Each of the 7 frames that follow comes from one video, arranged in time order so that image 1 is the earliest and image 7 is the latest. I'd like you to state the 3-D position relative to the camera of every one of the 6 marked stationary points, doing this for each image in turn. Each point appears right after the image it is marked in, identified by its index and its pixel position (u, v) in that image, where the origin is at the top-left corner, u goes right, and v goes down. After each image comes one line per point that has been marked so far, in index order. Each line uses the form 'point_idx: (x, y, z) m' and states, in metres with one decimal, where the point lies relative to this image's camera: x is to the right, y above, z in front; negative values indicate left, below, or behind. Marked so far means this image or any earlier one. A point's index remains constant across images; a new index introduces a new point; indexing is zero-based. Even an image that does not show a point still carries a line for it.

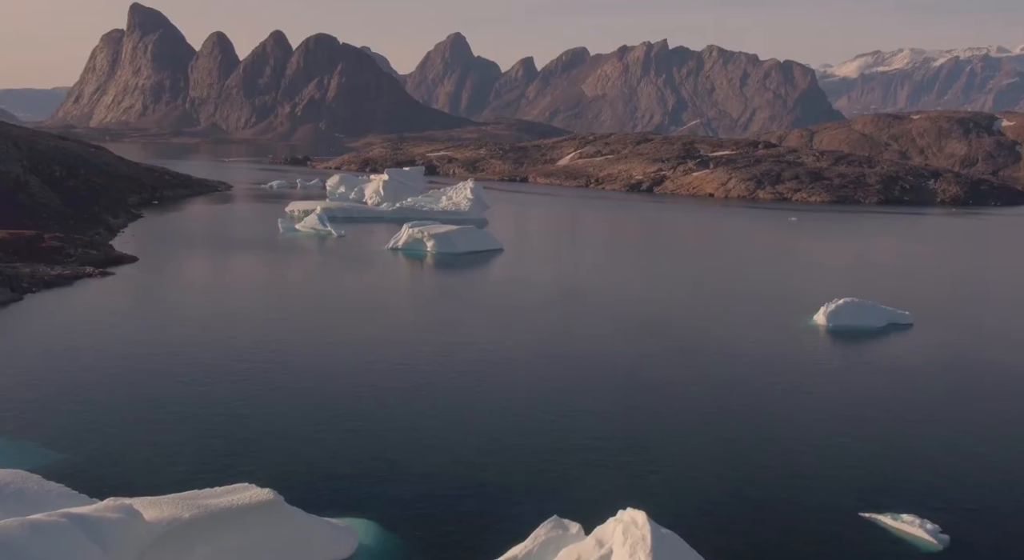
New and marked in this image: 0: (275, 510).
0: (-3.2, -3.0, +12.0) m
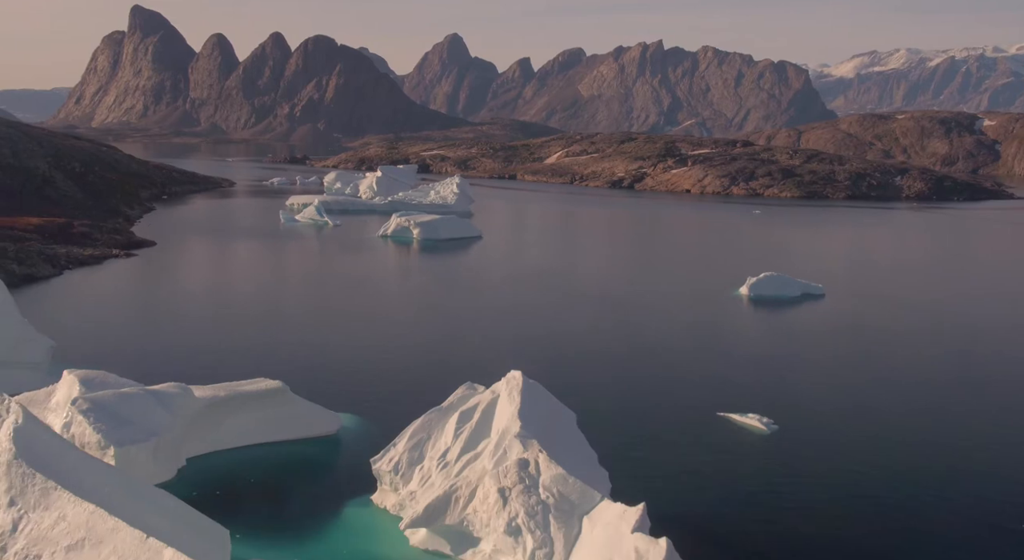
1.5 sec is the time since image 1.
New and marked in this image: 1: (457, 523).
0: (-4.3, -2.2, +17.0) m
1: (-0.8, -3.4, +12.6) m
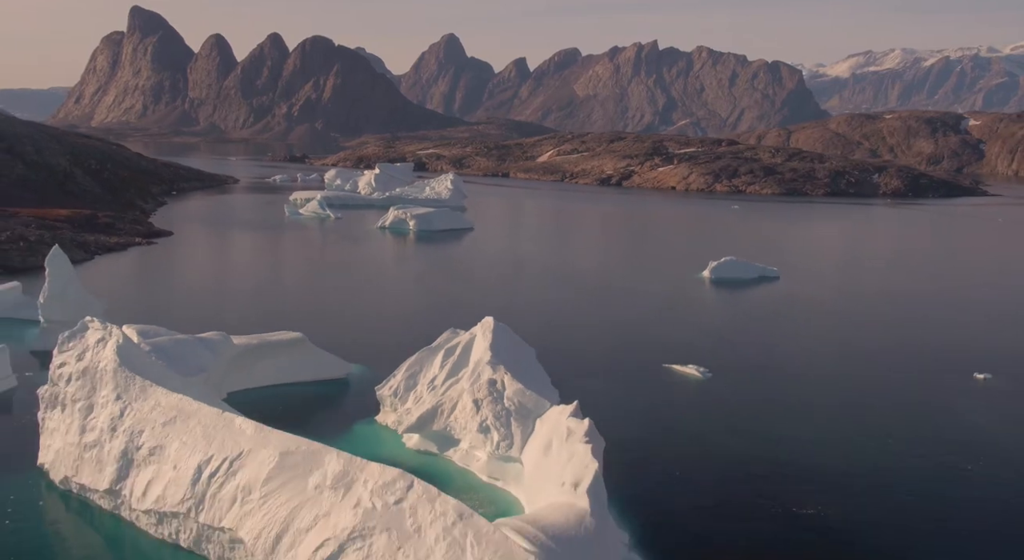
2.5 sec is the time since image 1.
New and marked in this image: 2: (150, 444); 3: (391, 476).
0: (-4.8, -1.5, +20.8) m
1: (-1.3, -2.7, +16.4) m
2: (-5.3, -2.4, +13.2) m
3: (-1.4, -2.3, +10.6) m
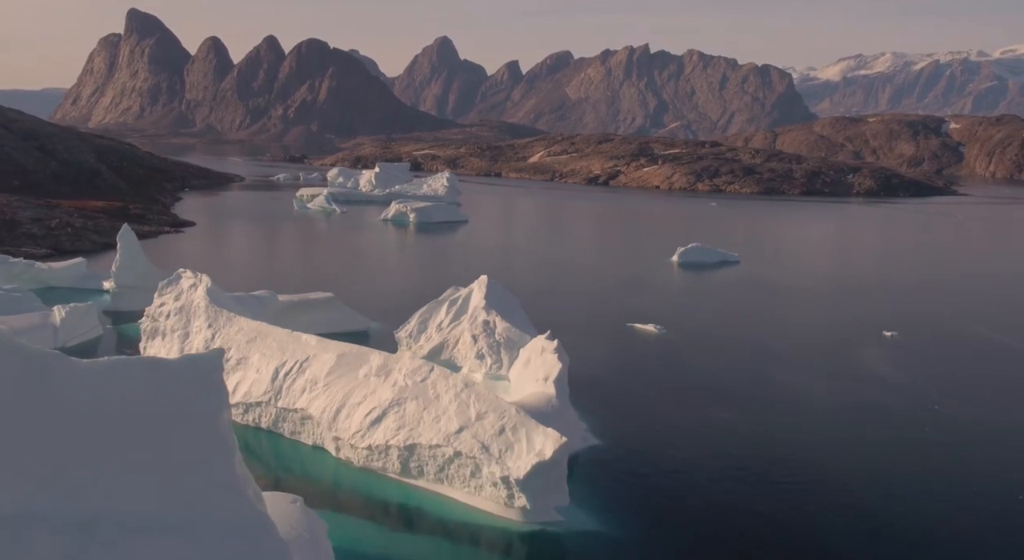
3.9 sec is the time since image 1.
0: (-5.1, -0.7, +25.7) m
1: (-1.5, -1.9, +21.3) m
2: (-5.5, -1.5, +18.0) m
3: (-1.6, -1.5, +15.5) m
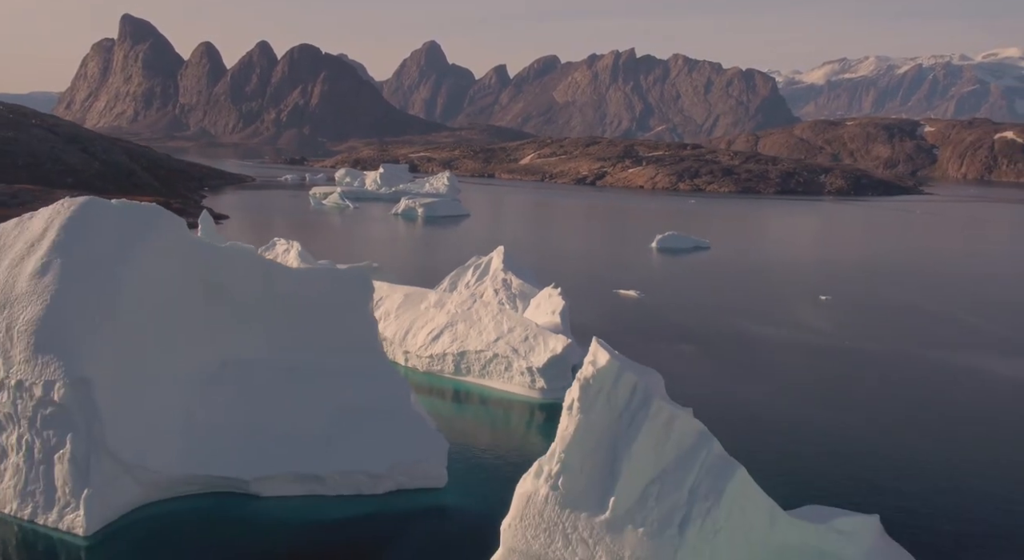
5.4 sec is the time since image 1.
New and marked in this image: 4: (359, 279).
0: (-4.8, +0.3, +32.2) m
1: (-1.1, -0.9, +27.8) m
2: (-5.1, -0.5, +24.5) m
3: (-1.2, -0.4, +22.0) m
4: (-2.7, 0.0, +15.8) m
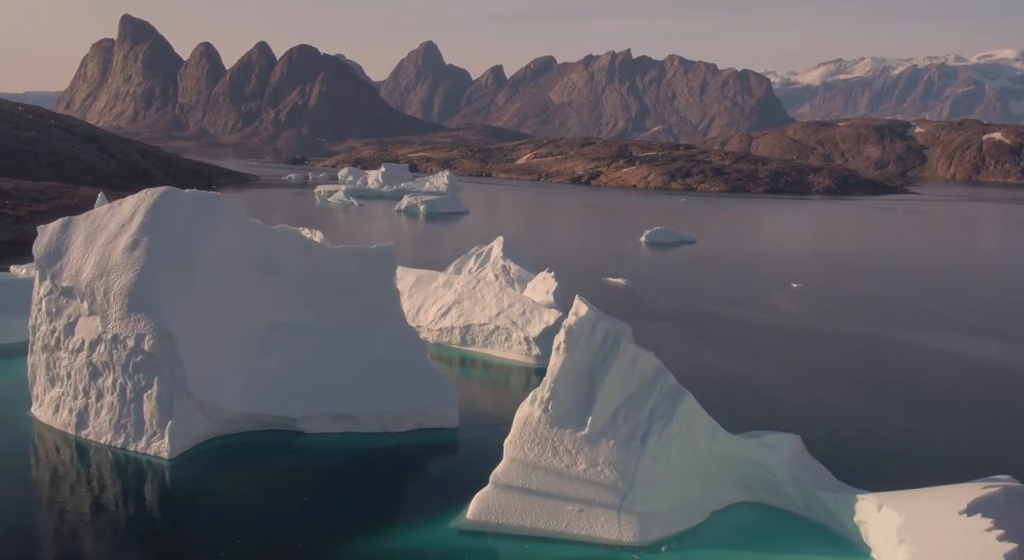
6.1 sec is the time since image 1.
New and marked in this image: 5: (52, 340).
0: (-4.9, +0.8, +35.4) m
1: (-1.2, -0.4, +31.0) m
2: (-5.1, -0.1, +27.6) m
3: (-1.2, 0.0, +25.2) m
4: (-2.7, +0.5, +19.0) m
5: (-8.7, -1.1, +17.1) m
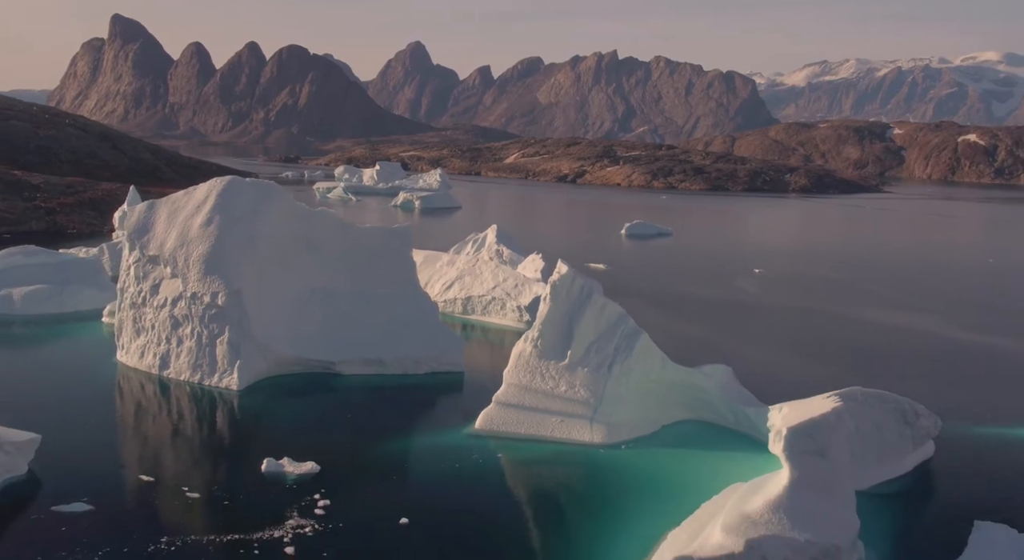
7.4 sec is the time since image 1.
0: (-5.2, +1.5, +39.7) m
1: (-1.5, +0.3, +35.4) m
2: (-5.3, +0.6, +31.9) m
3: (-1.4, +0.7, +29.6) m
4: (-2.8, +1.2, +23.3) m
5: (-8.8, -0.4, +21.4) m
